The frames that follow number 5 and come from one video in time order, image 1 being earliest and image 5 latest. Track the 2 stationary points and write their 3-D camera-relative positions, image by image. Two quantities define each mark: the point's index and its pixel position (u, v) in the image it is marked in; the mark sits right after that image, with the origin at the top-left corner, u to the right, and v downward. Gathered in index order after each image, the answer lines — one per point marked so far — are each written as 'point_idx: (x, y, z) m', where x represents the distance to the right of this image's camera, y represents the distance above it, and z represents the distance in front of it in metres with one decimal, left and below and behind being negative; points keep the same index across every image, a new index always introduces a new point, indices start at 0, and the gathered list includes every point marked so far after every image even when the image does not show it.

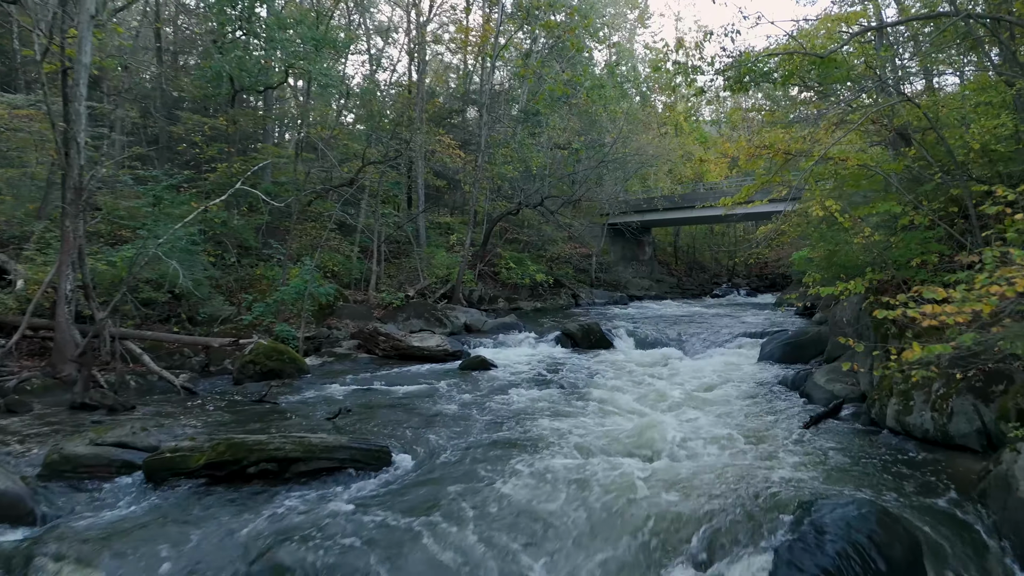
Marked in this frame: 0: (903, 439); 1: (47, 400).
0: (+3.5, -1.4, +6.2) m
1: (-5.6, -1.3, +8.2) m
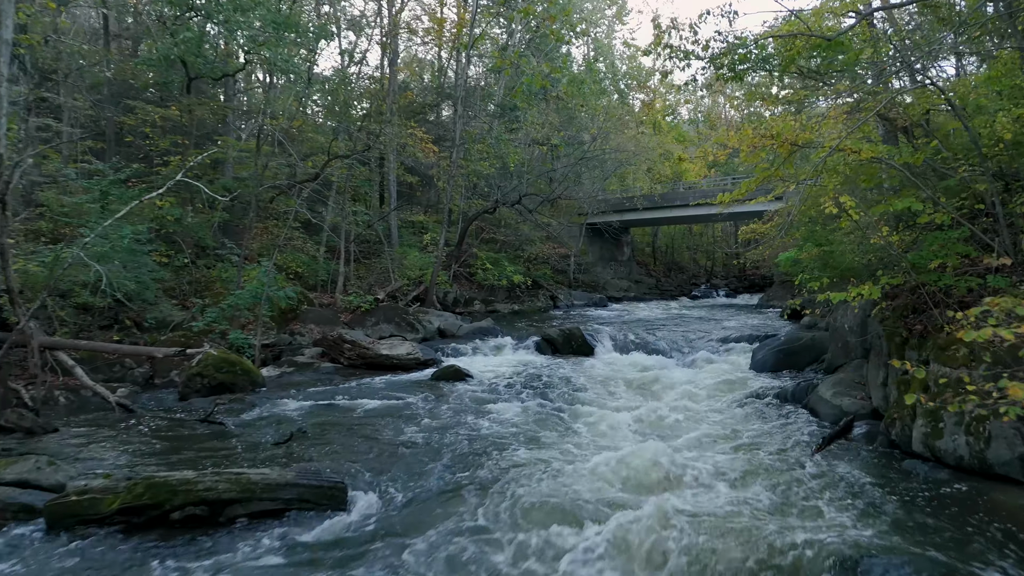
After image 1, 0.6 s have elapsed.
0: (+3.4, -1.4, +5.5) m
1: (-5.8, -1.4, +7.2) m
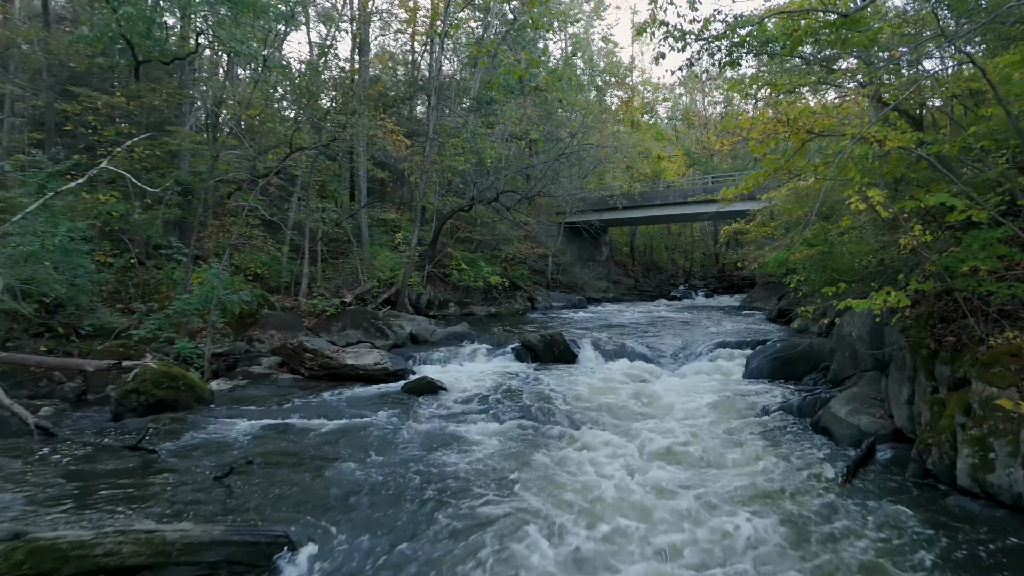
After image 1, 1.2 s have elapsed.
0: (+3.2, -1.5, +4.7) m
1: (-6.0, -1.4, +6.1) m
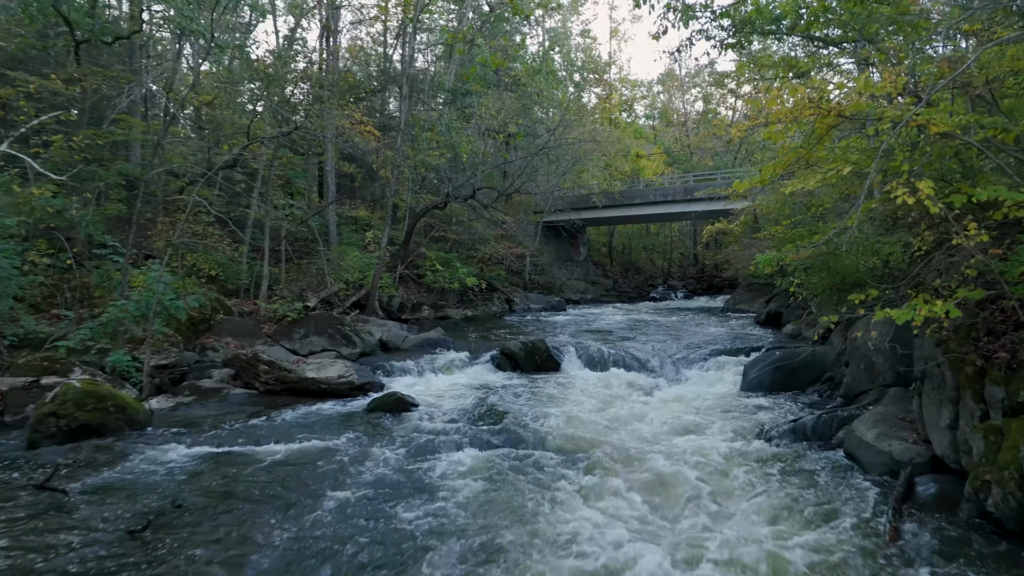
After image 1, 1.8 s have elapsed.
0: (+3.1, -1.5, +3.9) m
1: (-6.2, -1.5, +5.0) m
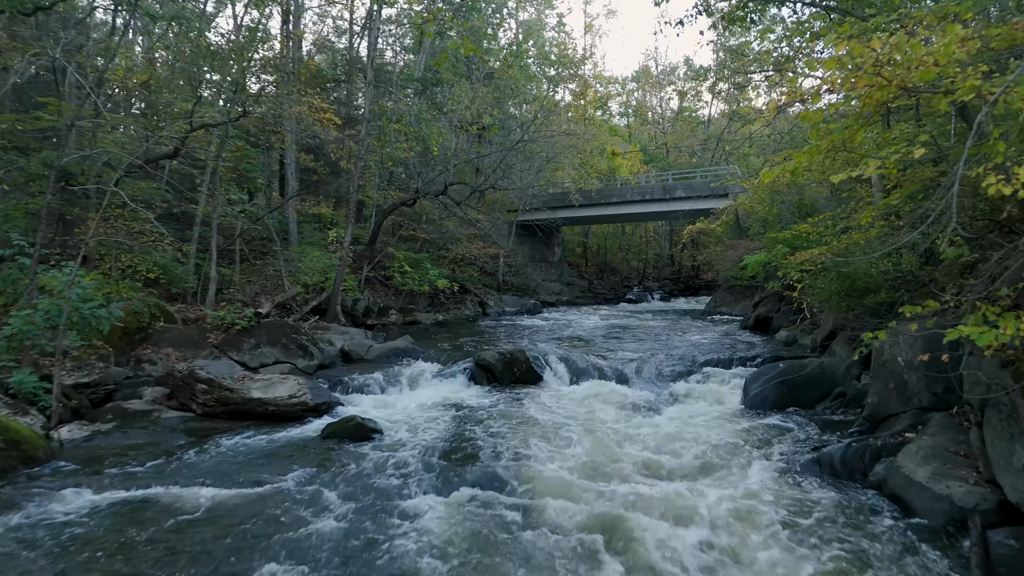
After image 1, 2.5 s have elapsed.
0: (+3.1, -1.6, +3.0) m
1: (-6.2, -1.6, +3.6) m
